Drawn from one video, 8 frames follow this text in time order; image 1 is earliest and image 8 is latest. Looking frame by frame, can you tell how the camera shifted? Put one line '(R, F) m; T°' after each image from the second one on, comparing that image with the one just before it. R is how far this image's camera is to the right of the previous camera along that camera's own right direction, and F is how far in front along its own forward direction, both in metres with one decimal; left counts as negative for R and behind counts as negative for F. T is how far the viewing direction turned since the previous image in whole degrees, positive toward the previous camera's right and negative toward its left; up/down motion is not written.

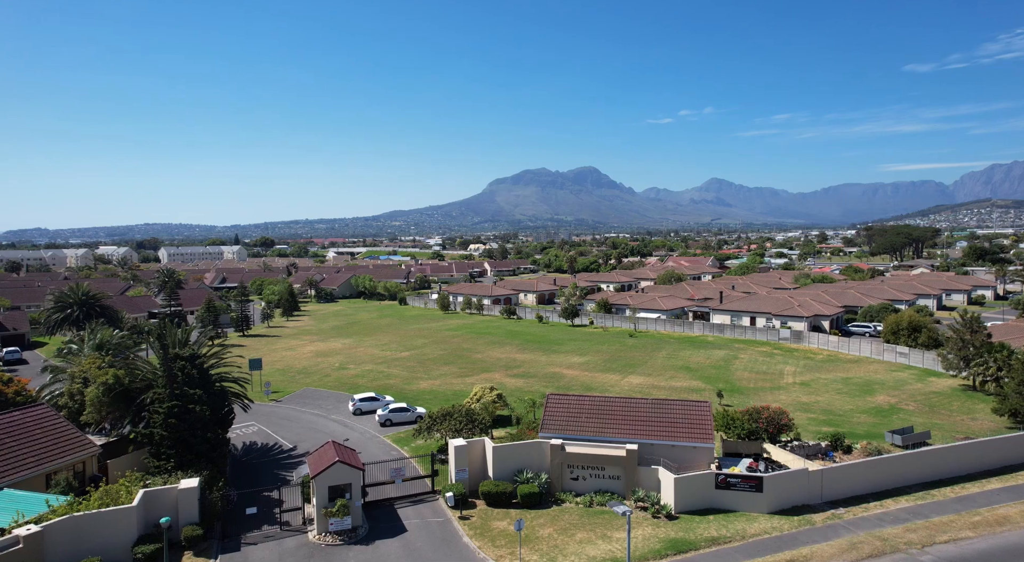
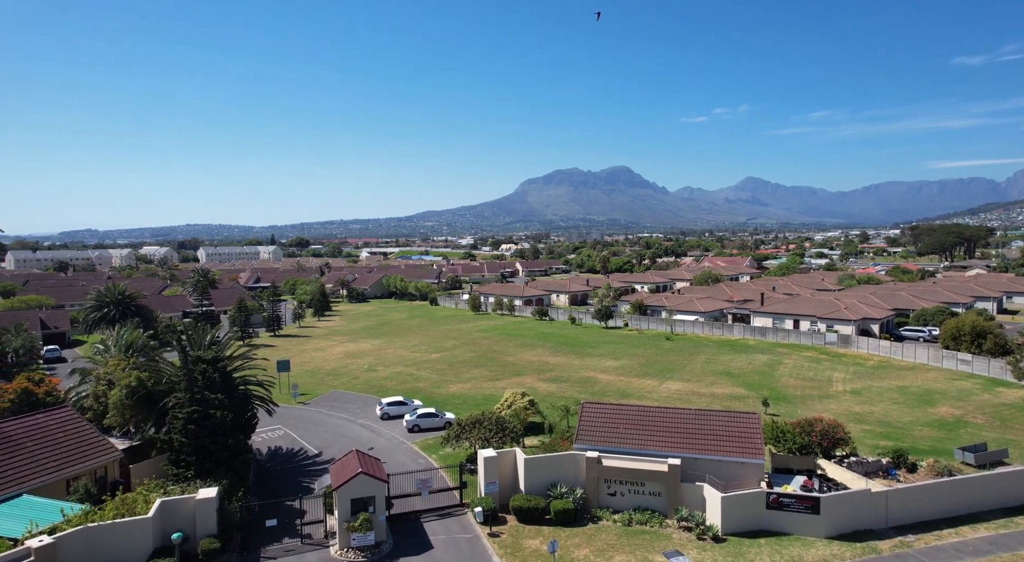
(0.0, +1.3) m; -3°
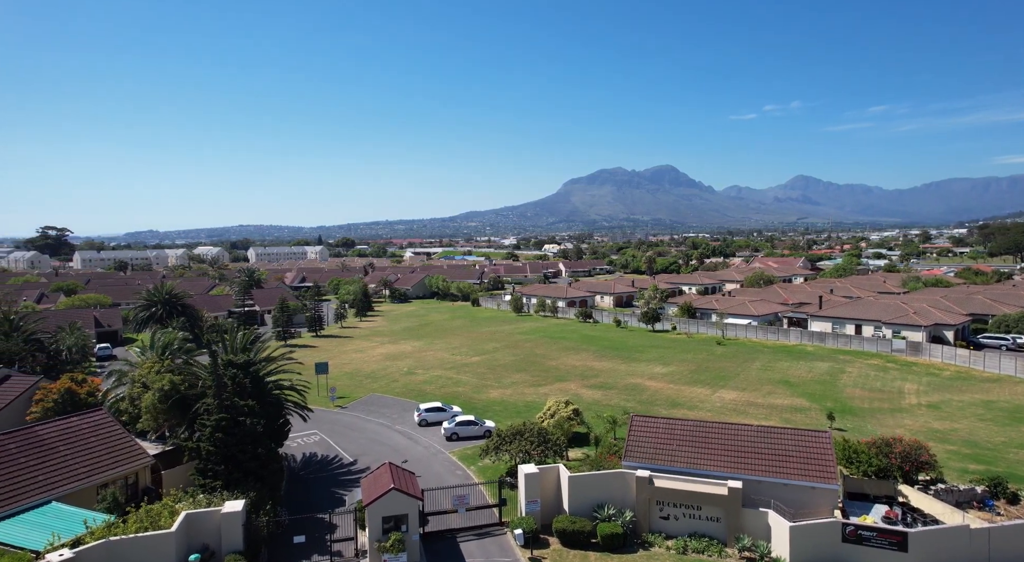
(0.0, +1.6) m; -4°
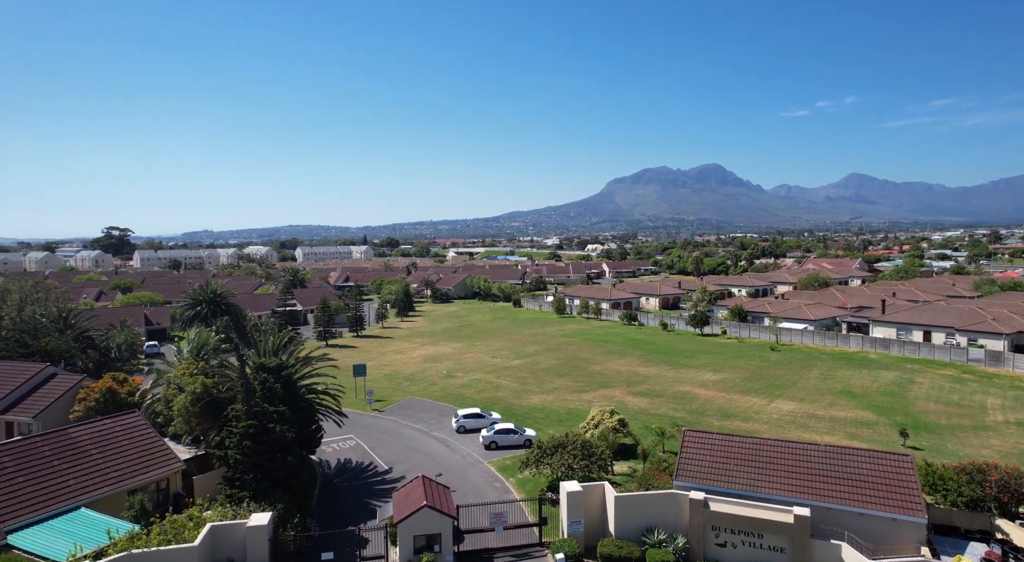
(0.0, +1.4) m; -4°
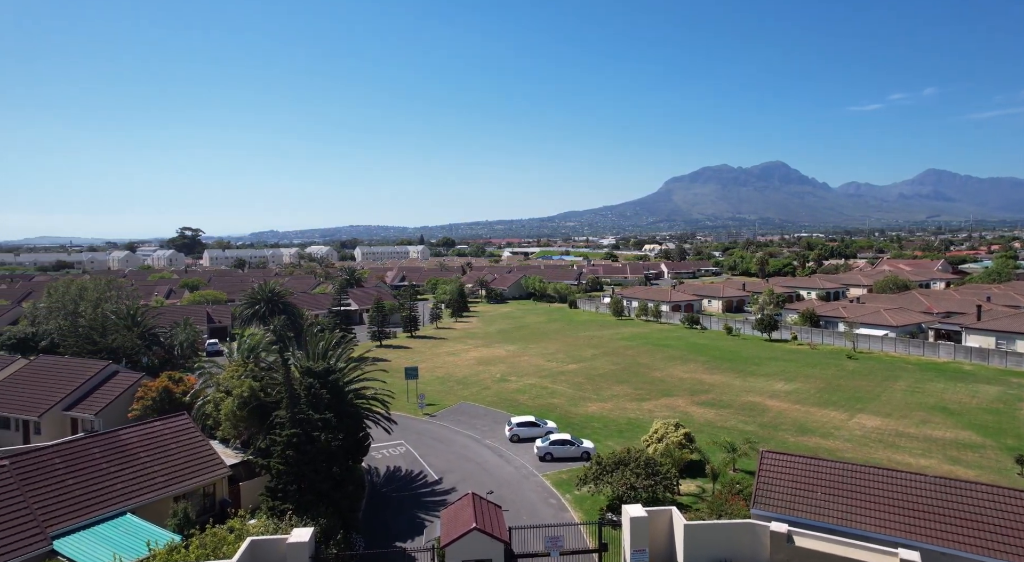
(-0.1, +1.5) m; -5°
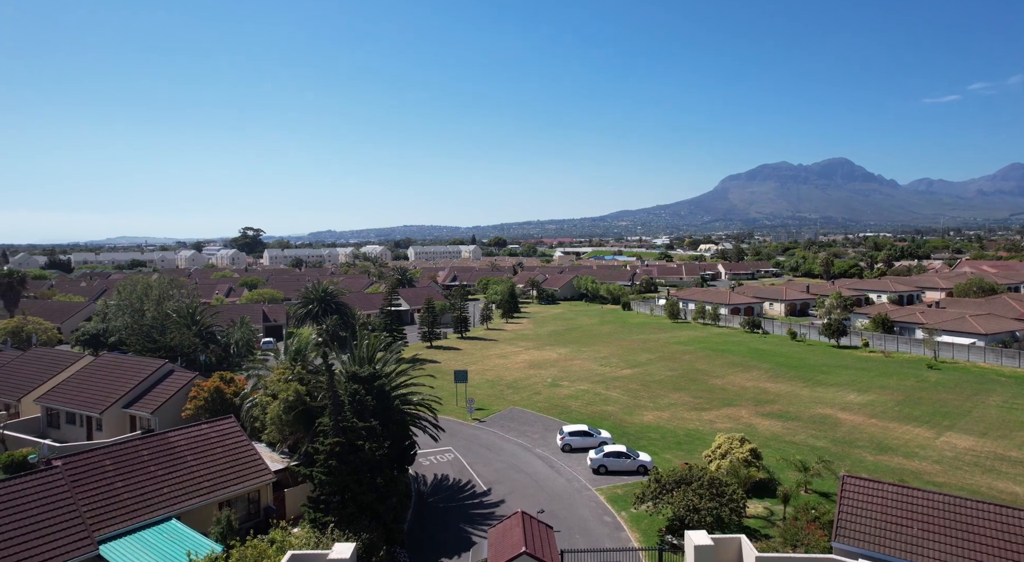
(-0.1, +1.2) m; -4°
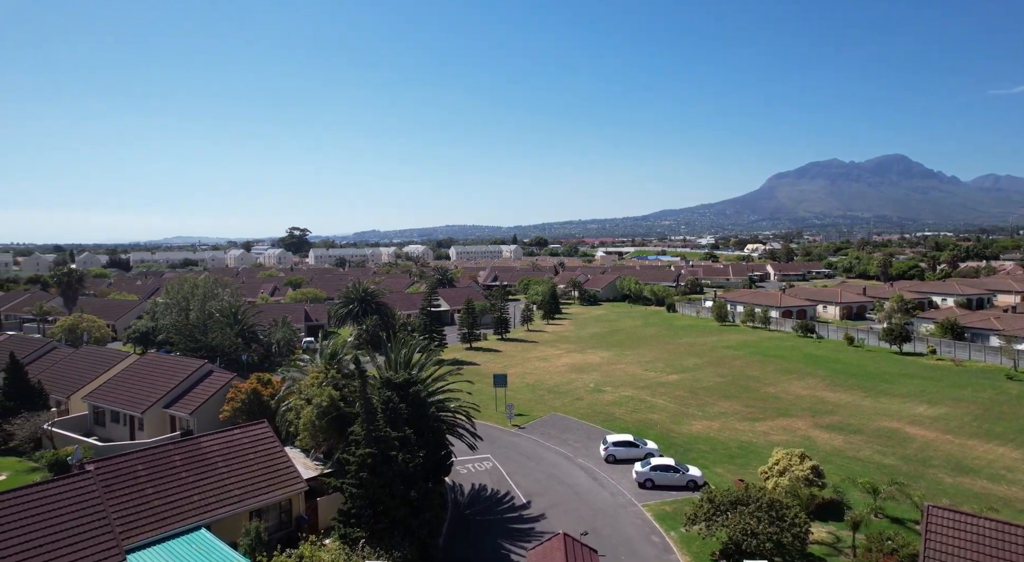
(0.0, +1.2) m; -4°
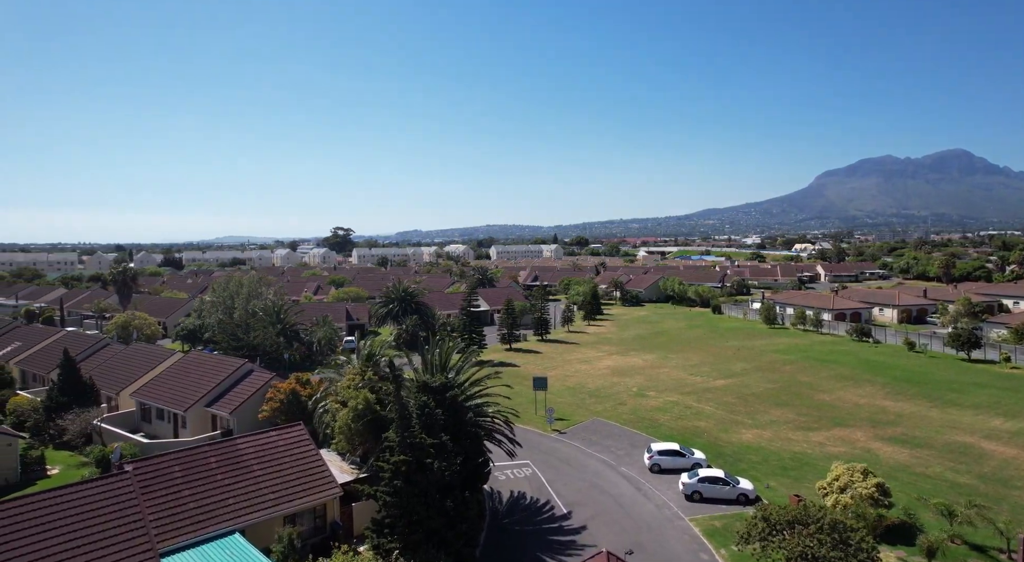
(0.0, +0.9) m; -4°
